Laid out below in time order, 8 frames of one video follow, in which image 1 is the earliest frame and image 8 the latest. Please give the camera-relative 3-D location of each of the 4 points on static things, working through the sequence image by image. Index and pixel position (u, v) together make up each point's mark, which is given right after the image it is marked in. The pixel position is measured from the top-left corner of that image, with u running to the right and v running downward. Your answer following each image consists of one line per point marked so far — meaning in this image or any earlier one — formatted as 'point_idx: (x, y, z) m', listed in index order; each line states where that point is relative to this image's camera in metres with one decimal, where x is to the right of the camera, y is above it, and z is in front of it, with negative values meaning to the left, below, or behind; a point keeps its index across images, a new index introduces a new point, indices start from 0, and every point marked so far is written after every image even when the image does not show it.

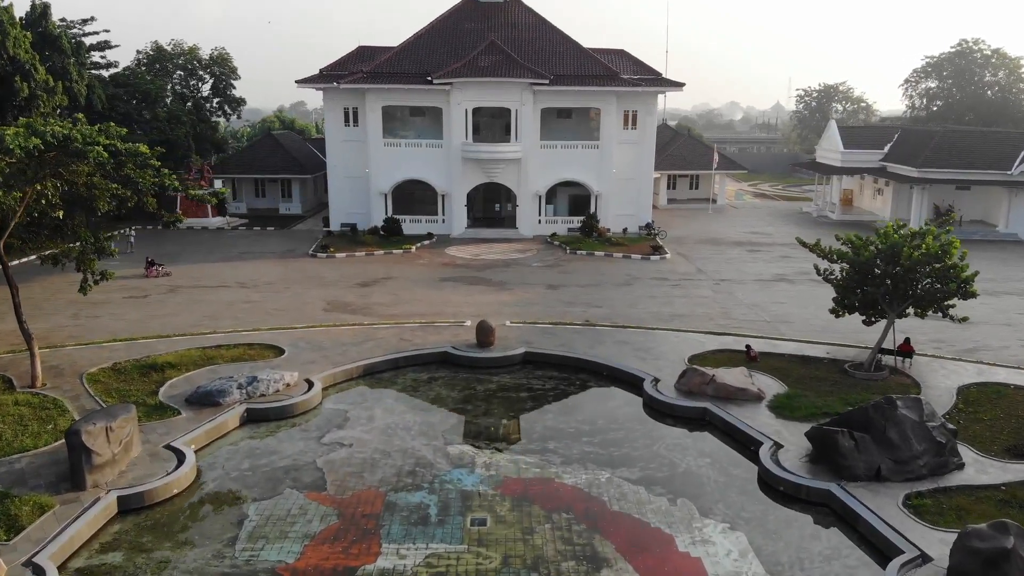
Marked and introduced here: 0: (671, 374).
0: (+3.5, -1.9, +18.5) m
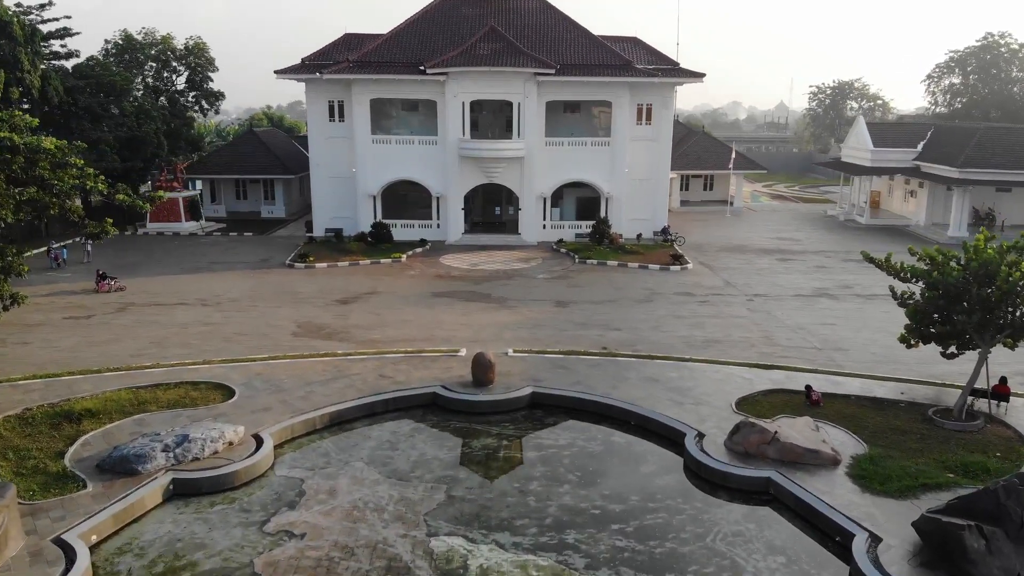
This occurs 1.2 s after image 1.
0: (+3.6, -2.4, +14.7) m
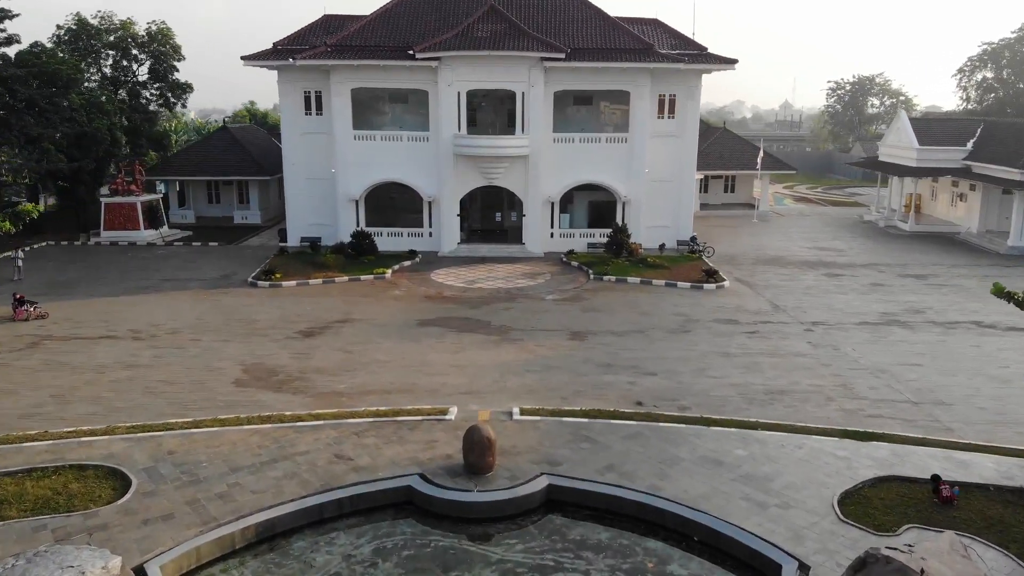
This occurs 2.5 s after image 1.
0: (+3.7, -3.1, +10.0) m
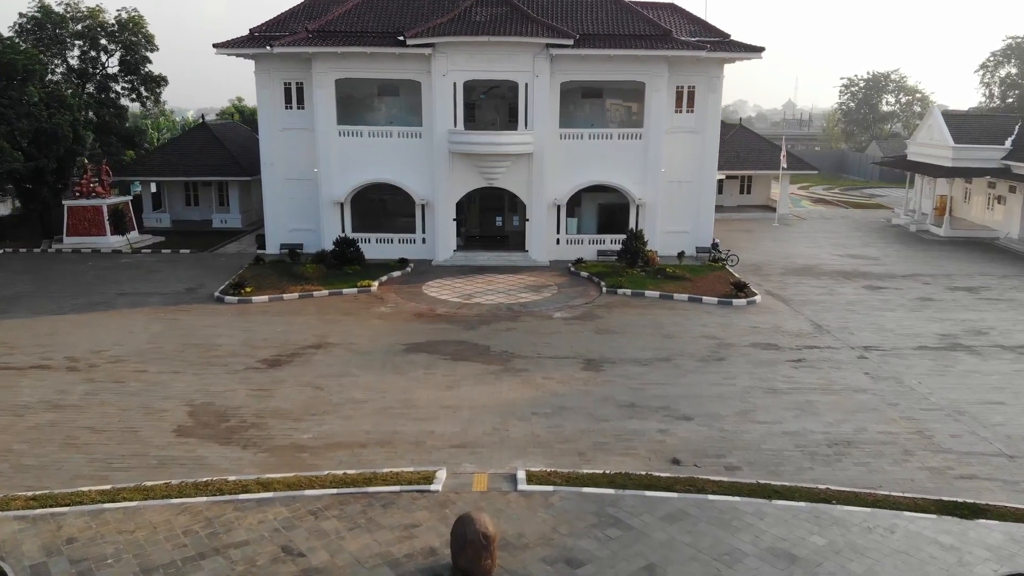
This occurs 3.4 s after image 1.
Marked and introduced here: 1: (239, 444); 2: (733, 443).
0: (+3.7, -3.5, +6.9) m
1: (-4.2, -2.4, +13.0) m
2: (+3.4, -2.4, +13.0) m
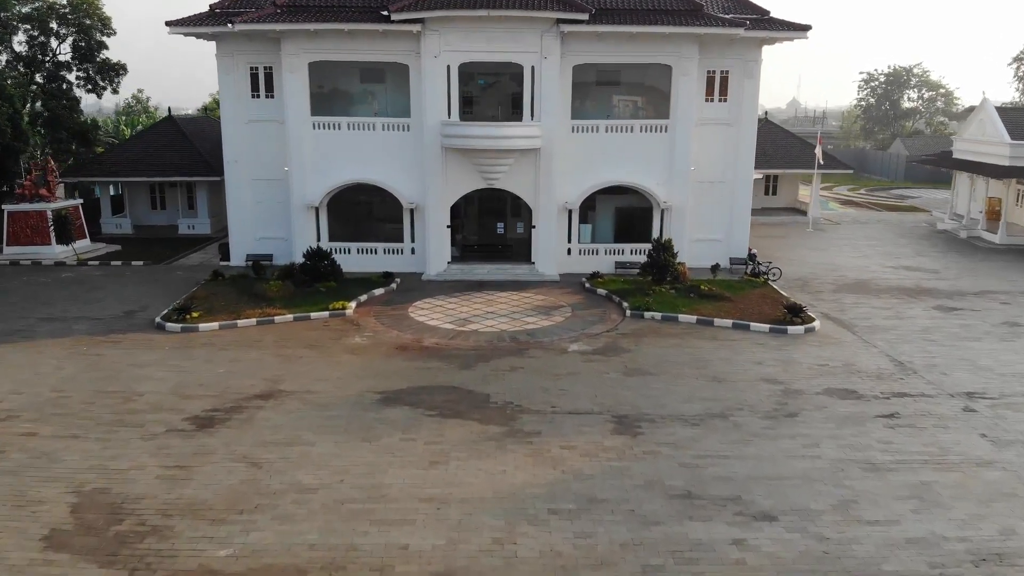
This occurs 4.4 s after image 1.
0: (+3.8, -4.1, +2.9) m
1: (-4.1, -2.9, +9.0) m
2: (+3.5, -2.9, +9.0) m
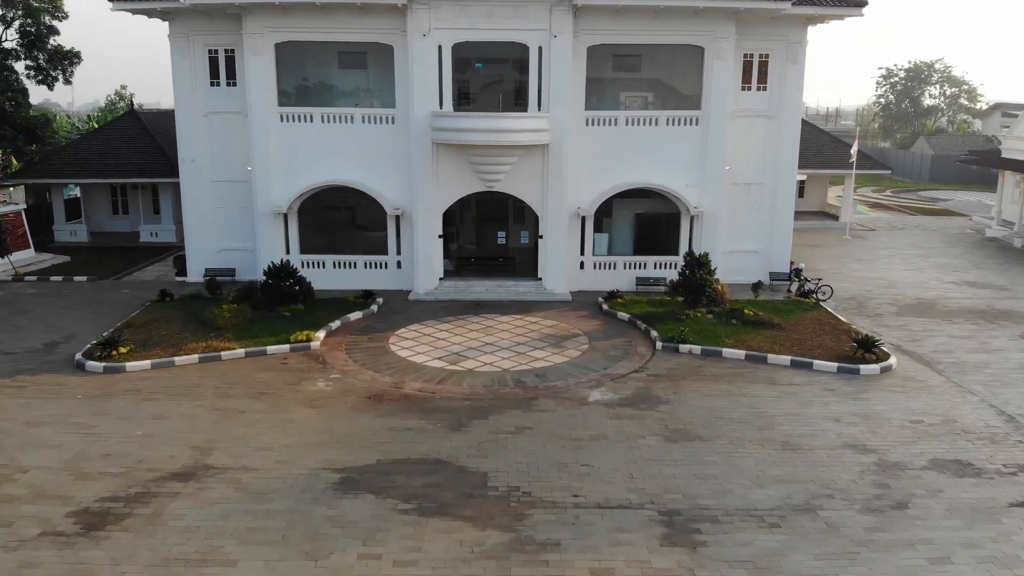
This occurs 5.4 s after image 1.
0: (+3.9, -4.6, -0.6) m
1: (-4.0, -3.4, +5.4) m
2: (+3.6, -3.4, +5.4) m
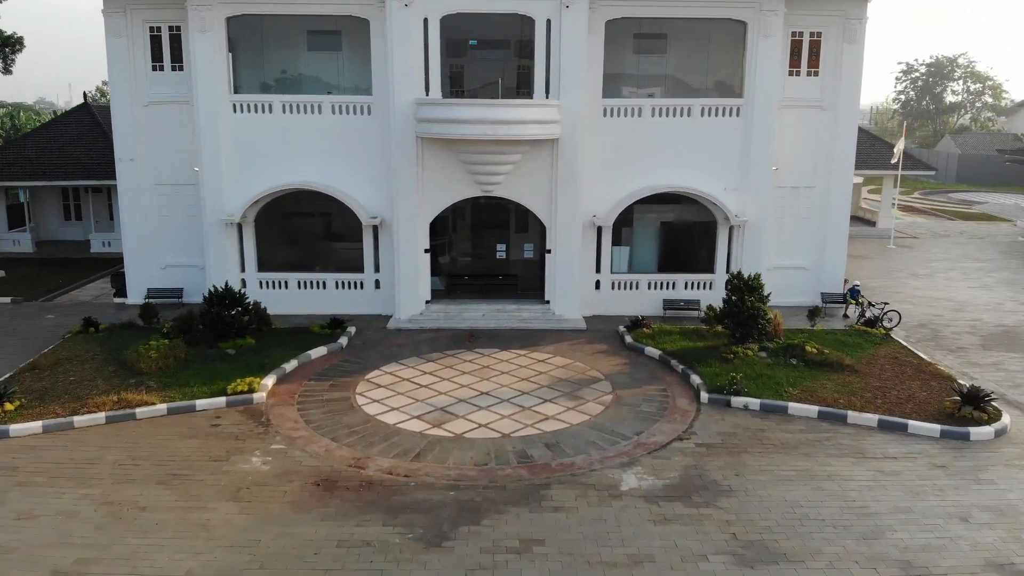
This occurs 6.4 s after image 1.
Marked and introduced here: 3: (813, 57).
0: (+3.9, -5.1, -4.1) m
1: (-4.0, -3.9, +2.0) m
2: (+3.6, -3.9, +2.0) m
3: (+6.2, +4.7, +17.1) m
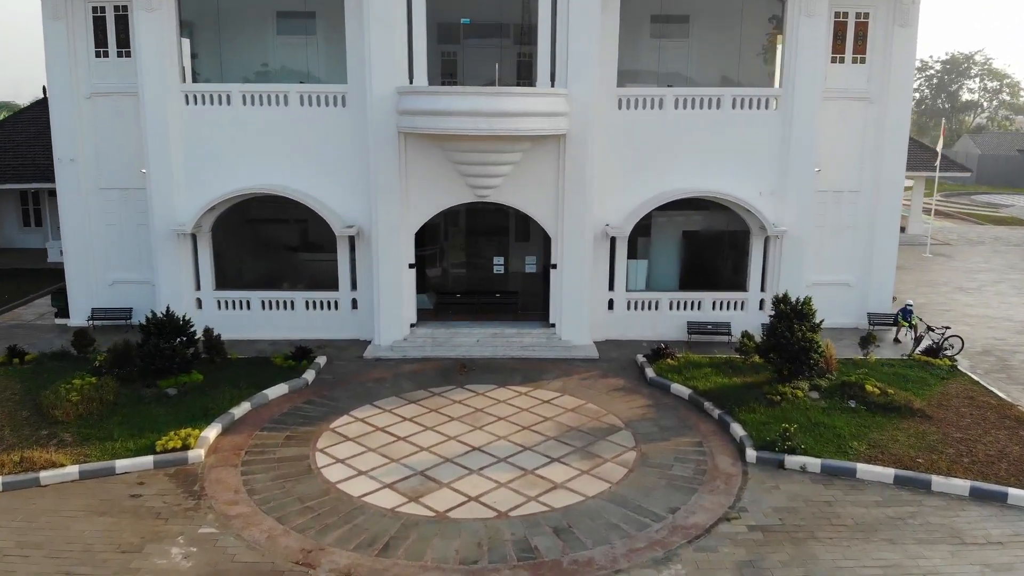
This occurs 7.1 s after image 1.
0: (+3.9, -5.4, -6.4) m
1: (-4.0, -4.3, -0.3) m
2: (+3.6, -4.3, -0.3) m
3: (+6.2, +4.3, +14.8) m
